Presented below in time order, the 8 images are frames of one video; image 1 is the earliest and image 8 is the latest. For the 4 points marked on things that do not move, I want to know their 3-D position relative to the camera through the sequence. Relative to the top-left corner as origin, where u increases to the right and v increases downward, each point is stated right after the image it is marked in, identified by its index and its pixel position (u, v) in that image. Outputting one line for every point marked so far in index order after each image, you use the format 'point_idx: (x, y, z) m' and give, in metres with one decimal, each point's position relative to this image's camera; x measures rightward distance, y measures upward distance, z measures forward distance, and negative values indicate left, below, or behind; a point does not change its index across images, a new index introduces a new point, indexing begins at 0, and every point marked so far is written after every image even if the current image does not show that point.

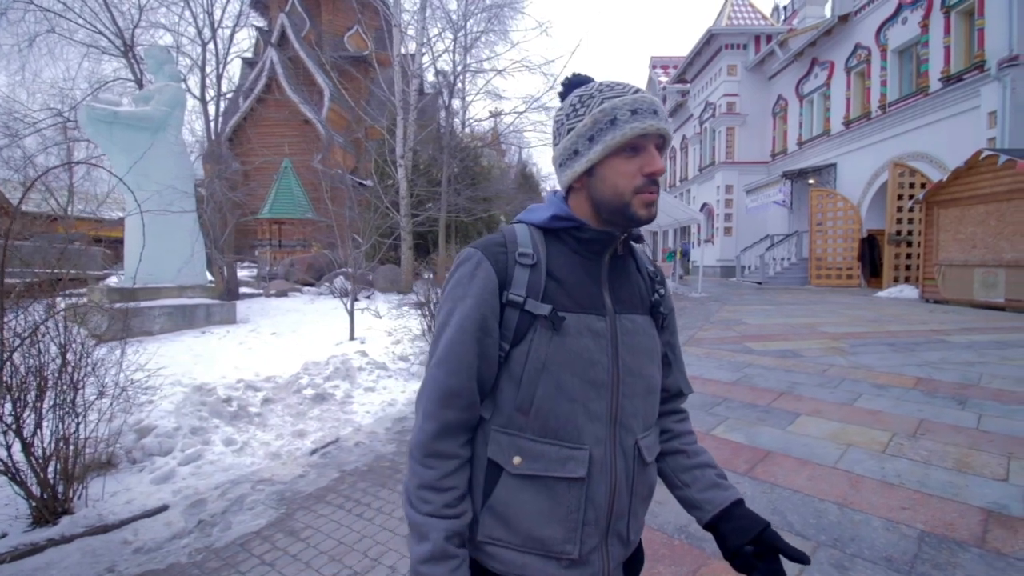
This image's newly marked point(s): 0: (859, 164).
0: (+11.7, +4.1, +16.7) m
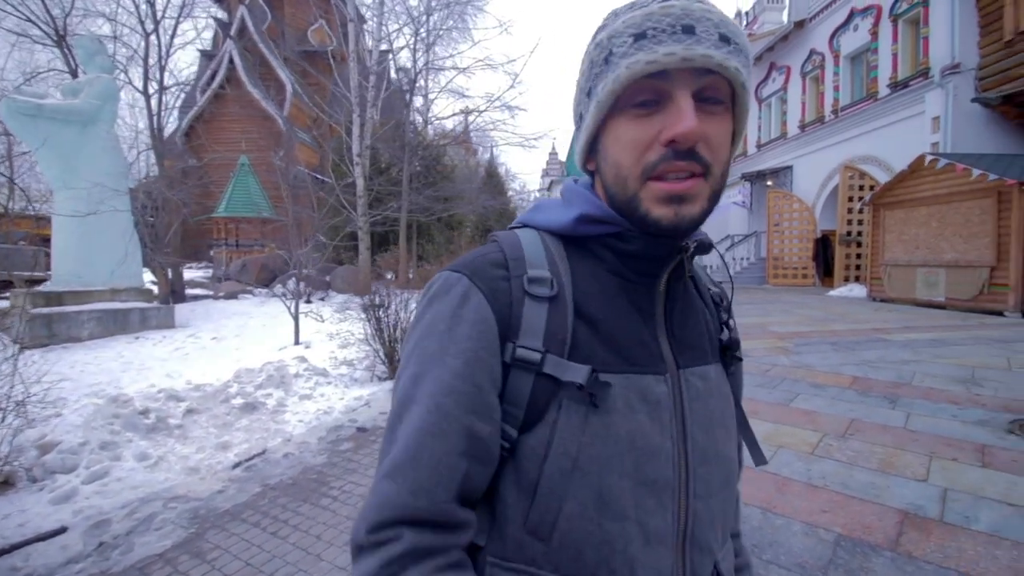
0: (+10.4, +4.2, +17.1) m
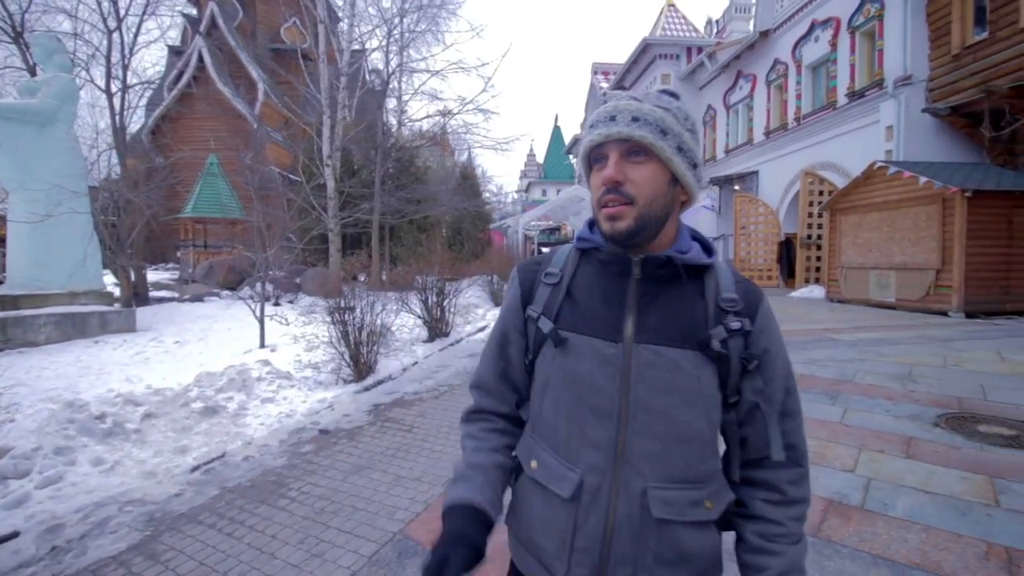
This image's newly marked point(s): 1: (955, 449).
0: (+9.5, +4.1, +17.7) m
1: (+3.5, -1.3, +4.0) m
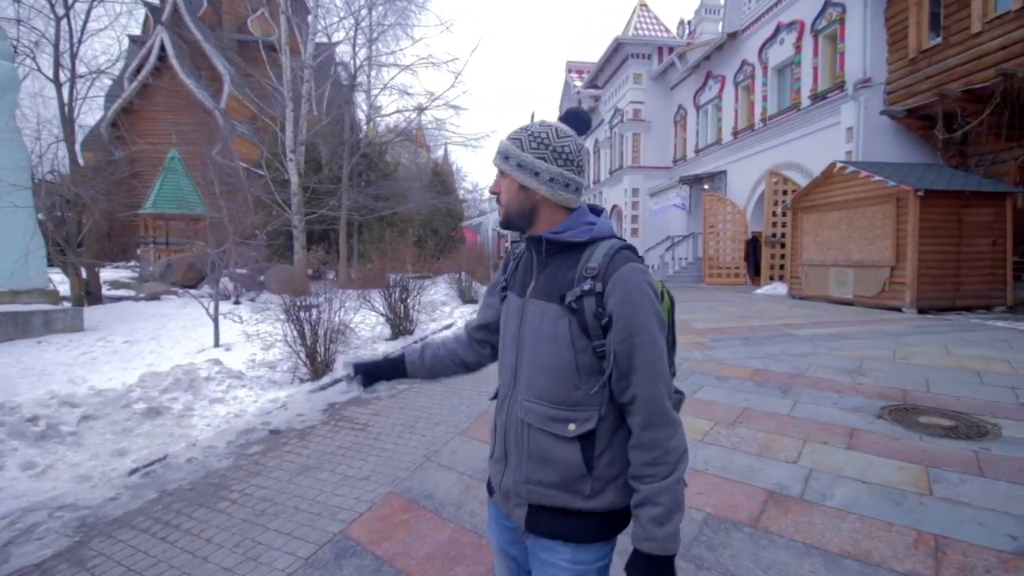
0: (+8.4, +4.2, +18.0) m
1: (+3.1, -1.2, +4.1) m
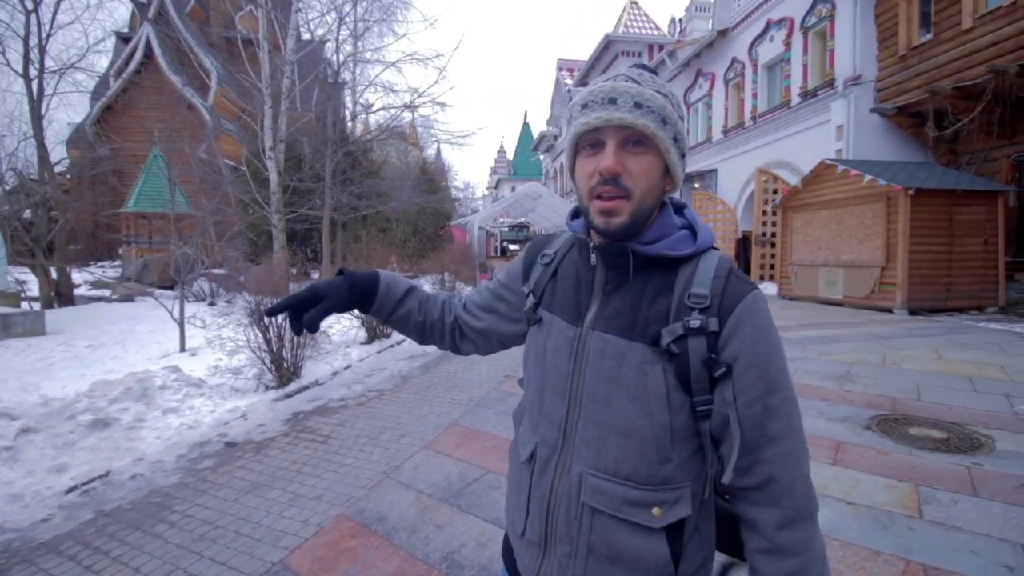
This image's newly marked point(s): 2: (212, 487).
0: (+8.0, +4.2, +17.8) m
1: (+2.9, -1.3, +3.8) m
2: (-2.4, -1.6, +4.1) m
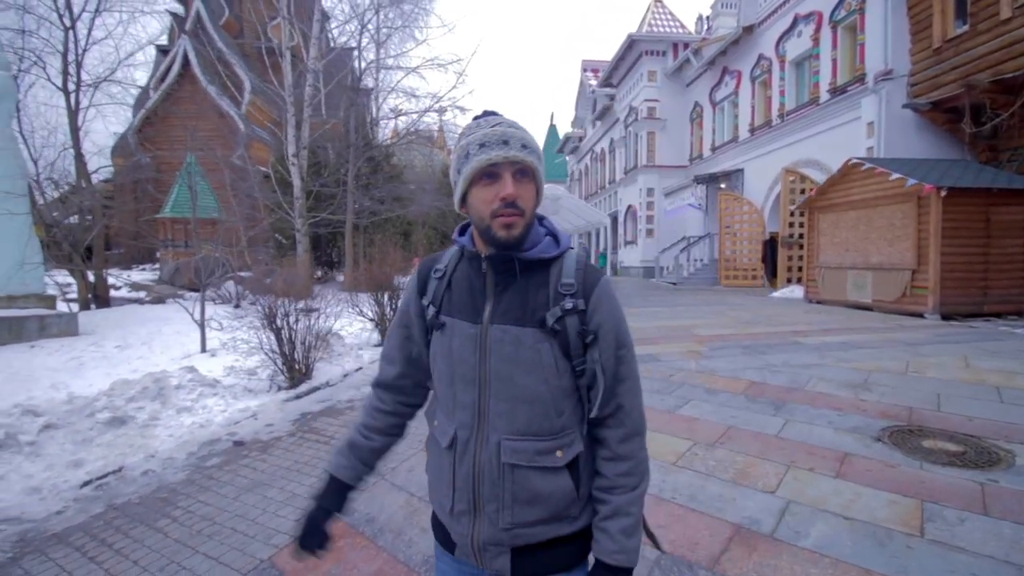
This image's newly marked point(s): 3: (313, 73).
0: (+8.7, +4.1, +17.4) m
1: (+2.8, -1.3, +3.7) m
2: (-2.5, -1.7, +4.2) m
3: (-5.2, +5.7, +13.0) m
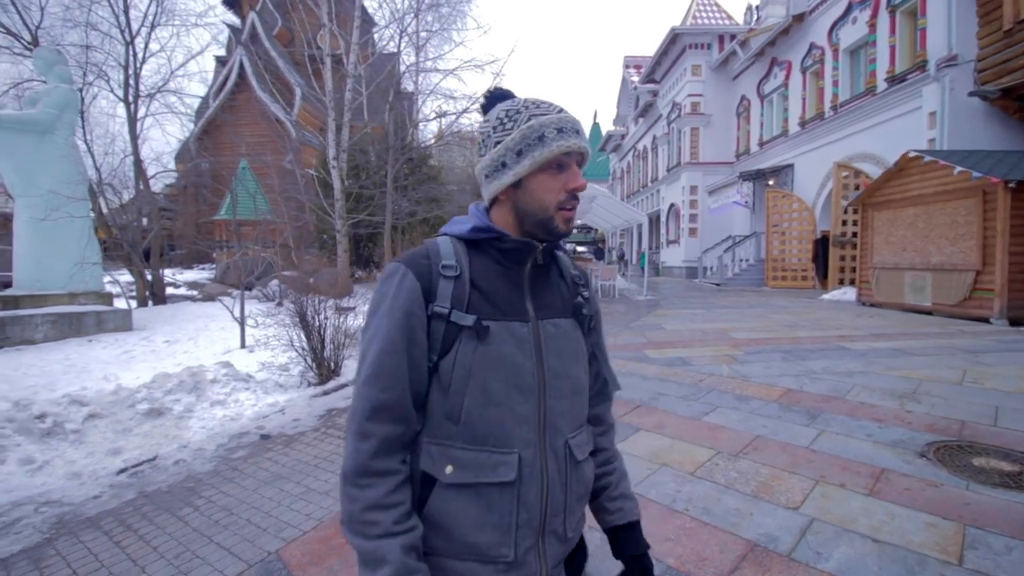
0: (+10.0, +4.1, +16.5) m
1: (+2.9, -1.3, +3.4) m
2: (-2.4, -1.6, +4.3) m
3: (-4.3, +5.7, +13.4) m
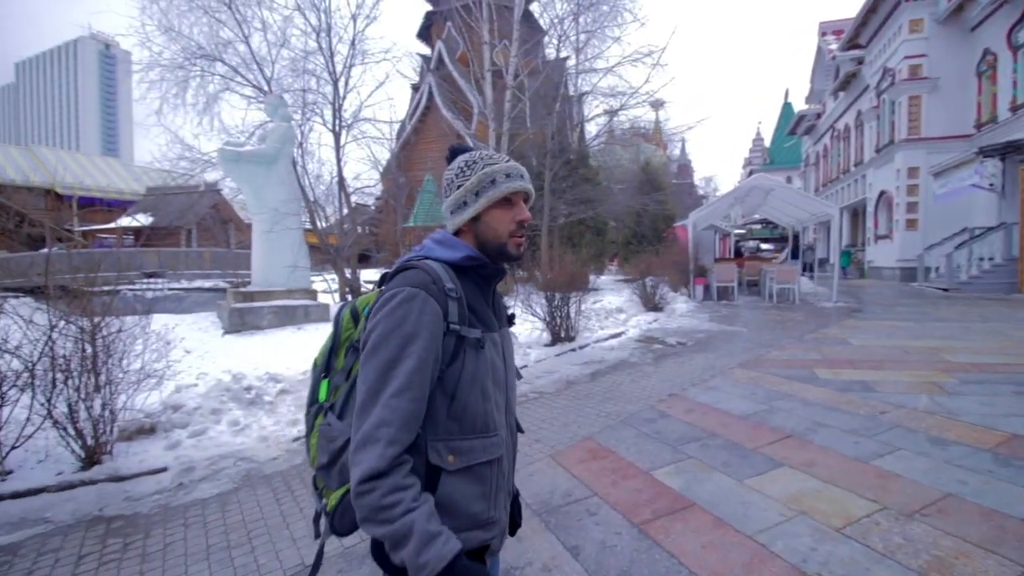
0: (+14.5, +3.8, +12.1) m
1: (+3.3, -1.4, +2.2) m
2: (-1.3, -1.7, +4.9) m
3: (0.0, +5.7, +14.0) m
